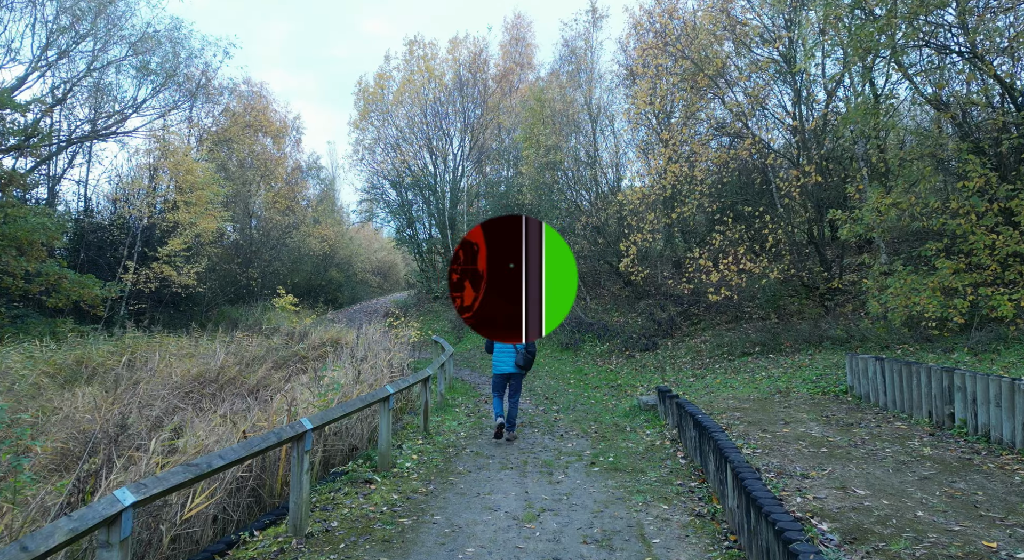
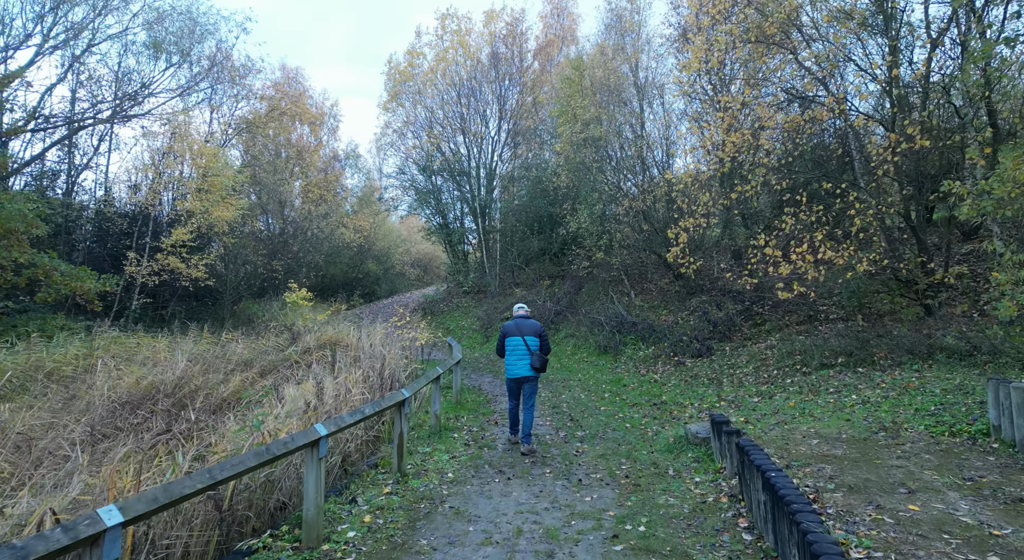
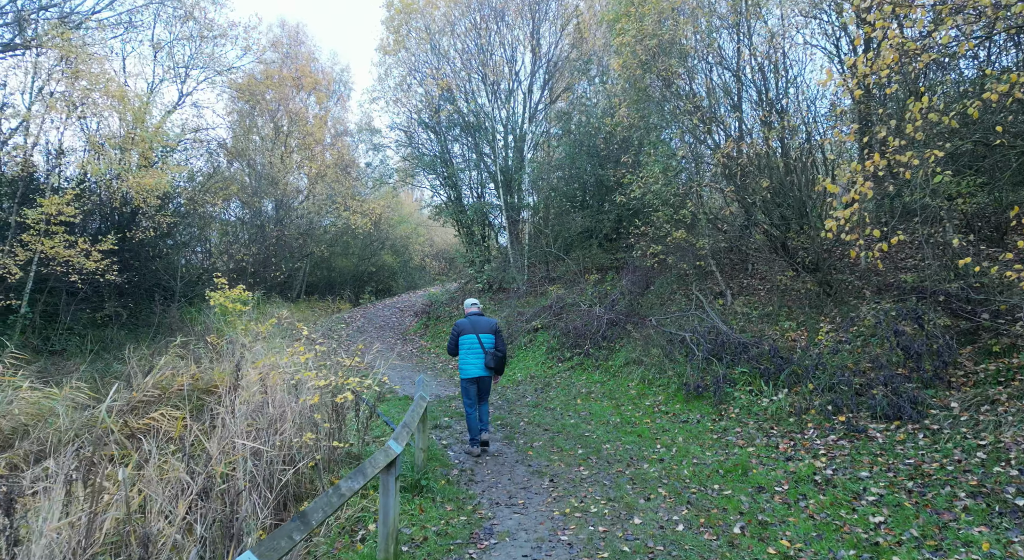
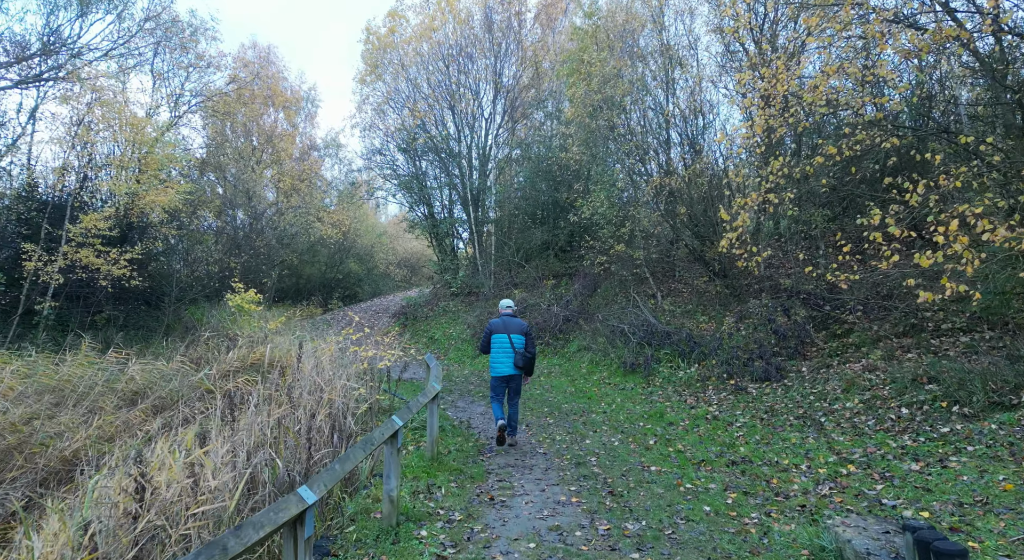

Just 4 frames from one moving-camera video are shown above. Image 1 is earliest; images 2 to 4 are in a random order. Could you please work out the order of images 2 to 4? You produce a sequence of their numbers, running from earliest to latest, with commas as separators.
2, 4, 3
